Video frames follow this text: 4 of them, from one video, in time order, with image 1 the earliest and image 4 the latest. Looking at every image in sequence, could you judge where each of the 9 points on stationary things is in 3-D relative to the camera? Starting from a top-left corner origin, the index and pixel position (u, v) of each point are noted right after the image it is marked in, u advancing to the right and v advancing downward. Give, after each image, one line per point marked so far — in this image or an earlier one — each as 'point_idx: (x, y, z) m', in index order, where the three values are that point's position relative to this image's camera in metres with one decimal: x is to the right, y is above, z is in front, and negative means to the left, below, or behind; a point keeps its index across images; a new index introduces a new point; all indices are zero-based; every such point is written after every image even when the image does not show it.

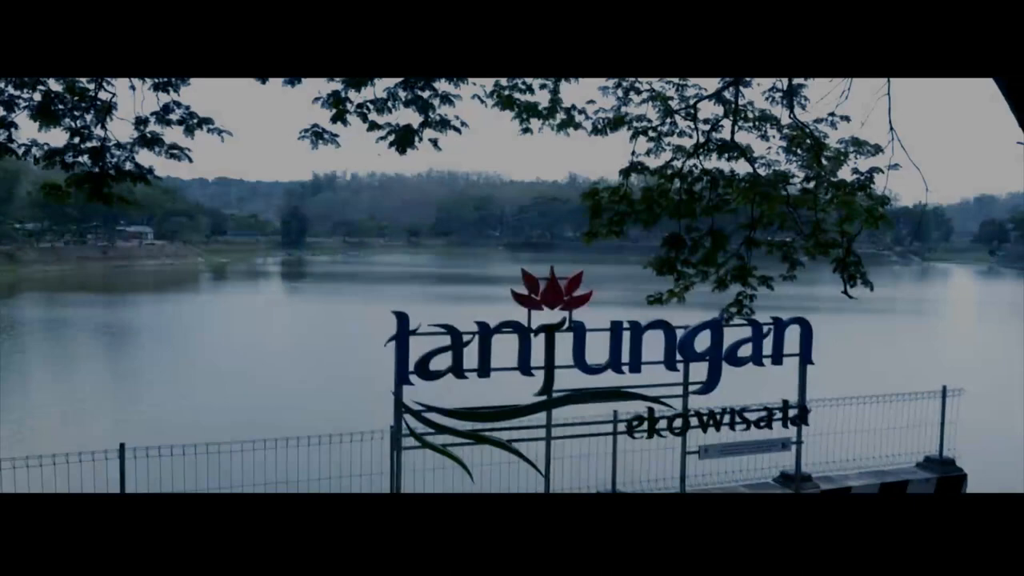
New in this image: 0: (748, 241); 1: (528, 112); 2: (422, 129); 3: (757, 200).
0: (+1.6, +0.3, +5.4) m
1: (+0.1, +1.2, +5.4) m
2: (-0.6, +1.0, +5.0) m
3: (+1.7, +0.6, +5.3) m
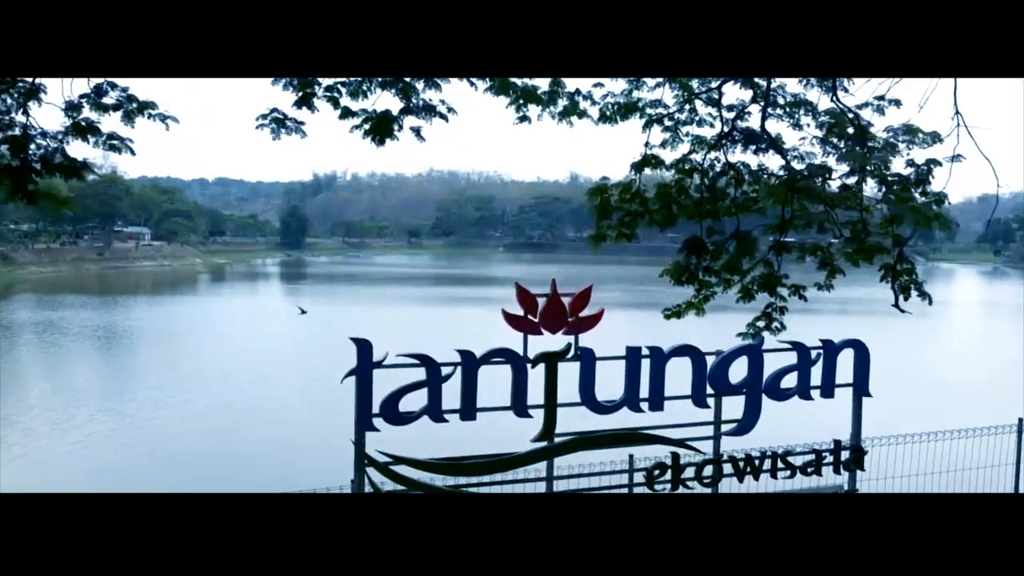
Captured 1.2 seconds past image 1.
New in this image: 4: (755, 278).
0: (+1.6, +0.2, +4.7) m
1: (+0.1, +1.1, +4.7) m
2: (-0.6, +1.0, +4.4) m
3: (+1.7, +0.5, +4.6) m
4: (+1.5, +0.1, +4.8) m
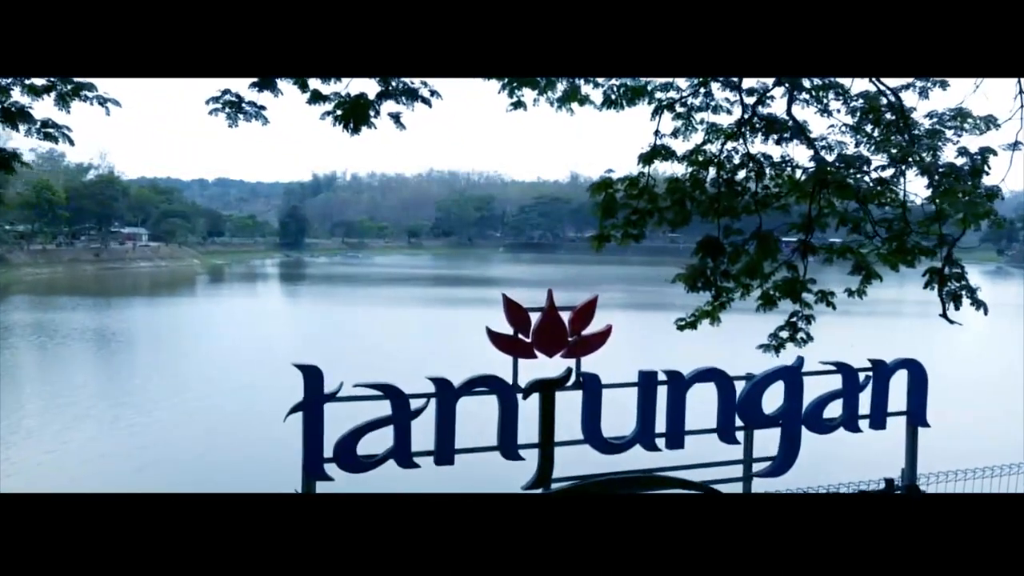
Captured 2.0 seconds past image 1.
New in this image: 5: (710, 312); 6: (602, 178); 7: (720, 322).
0: (+1.5, +0.2, +4.2) m
1: (0.0, +1.1, +4.2) m
2: (-0.6, +0.9, +3.8) m
3: (+1.6, +0.5, +4.1) m
4: (+1.4, 0.0, +4.3) m
5: (+1.1, -0.1, +4.4) m
6: (+0.5, +0.6, +4.2) m
7: (+1.2, -0.2, +4.4) m
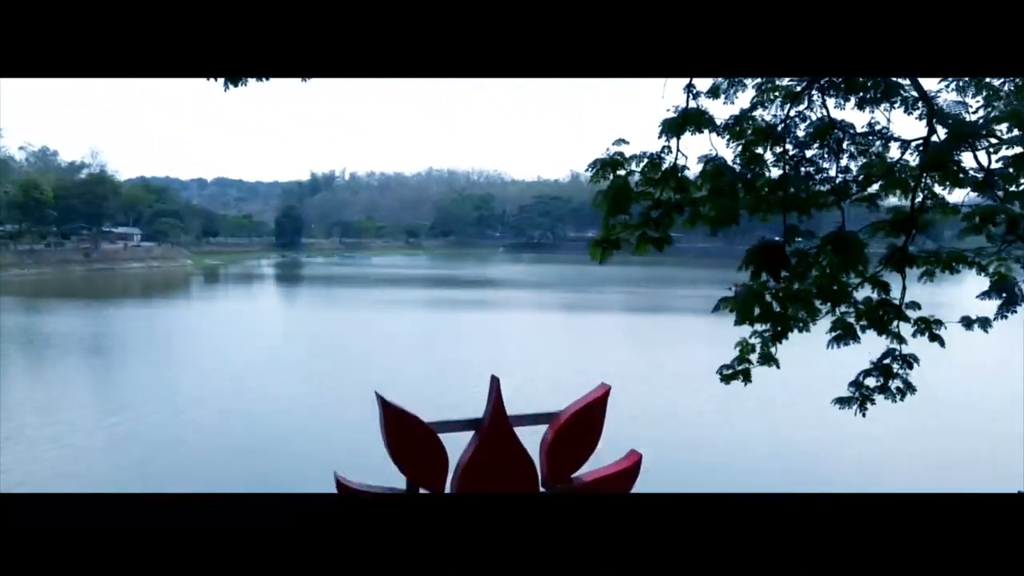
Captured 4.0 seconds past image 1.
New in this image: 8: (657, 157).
0: (+1.4, +0.1, +2.9) m
1: (-0.1, +1.0, +2.9) m
2: (-0.8, +0.8, +2.5) m
3: (+1.5, +0.4, +2.8) m
4: (+1.3, -0.1, +3.0) m
5: (+1.0, -0.2, +3.0) m
6: (+0.4, +0.5, +2.9) m
7: (+1.0, -0.3, +3.1) m
8: (+0.5, +0.5, +2.9) m
